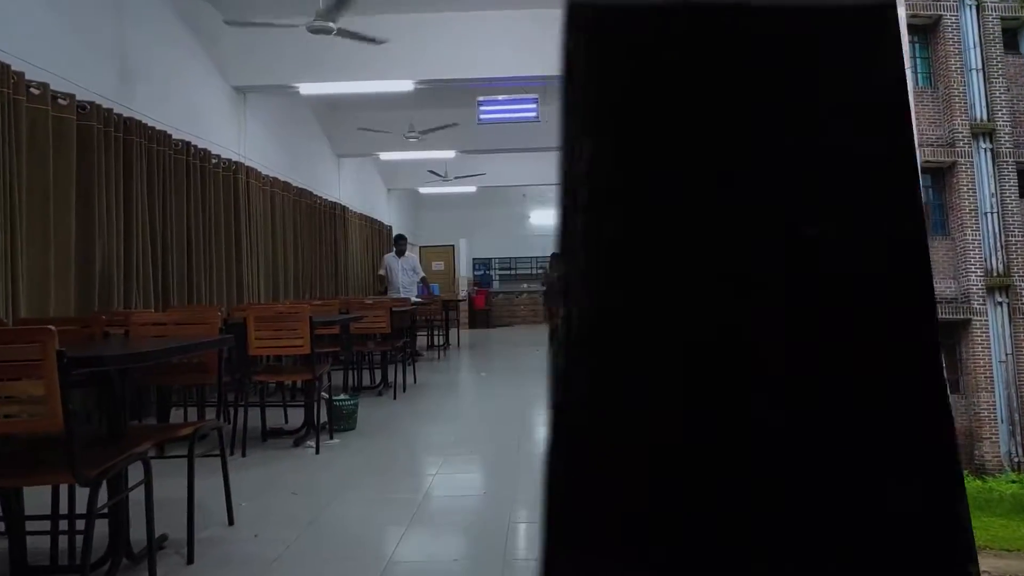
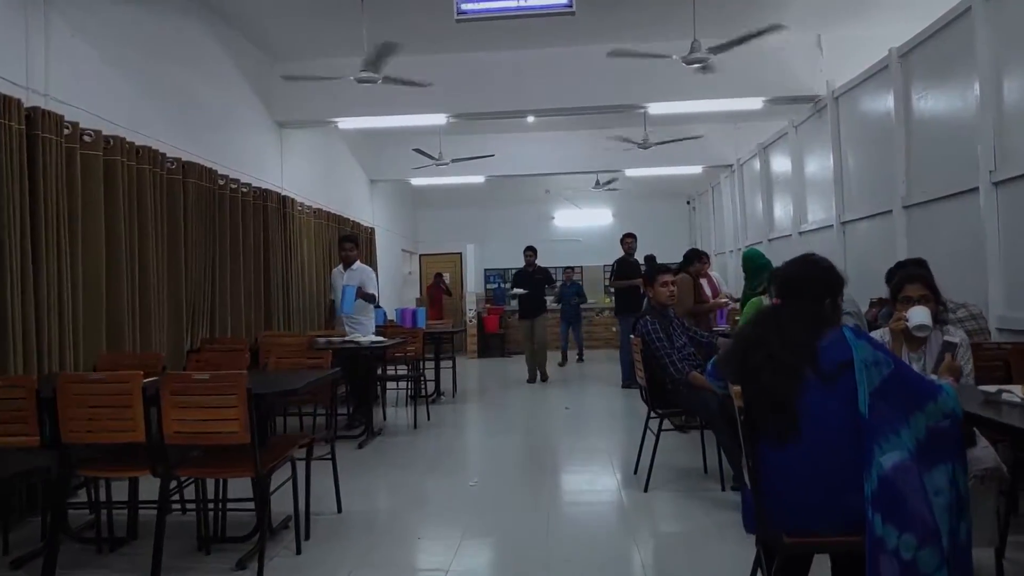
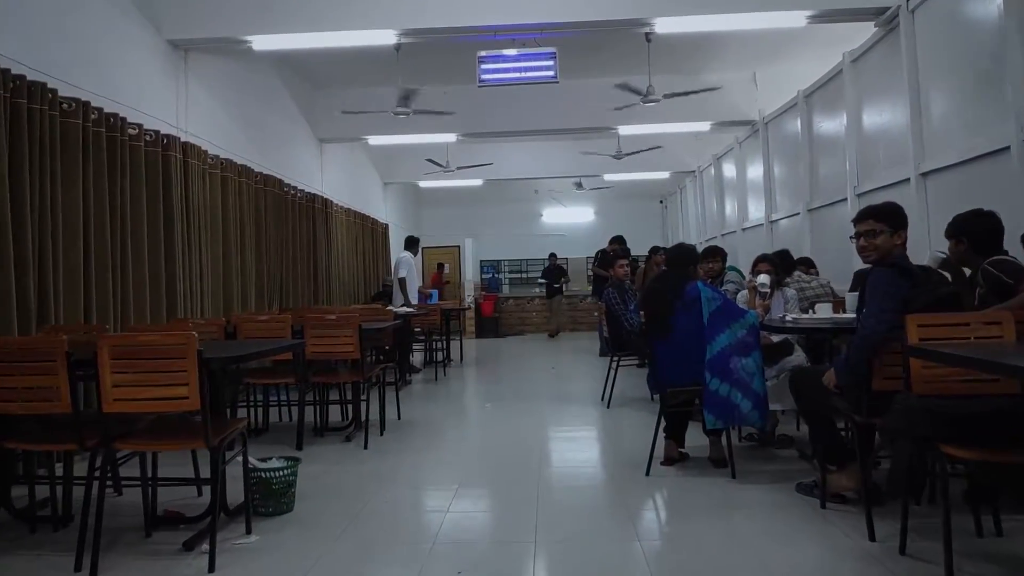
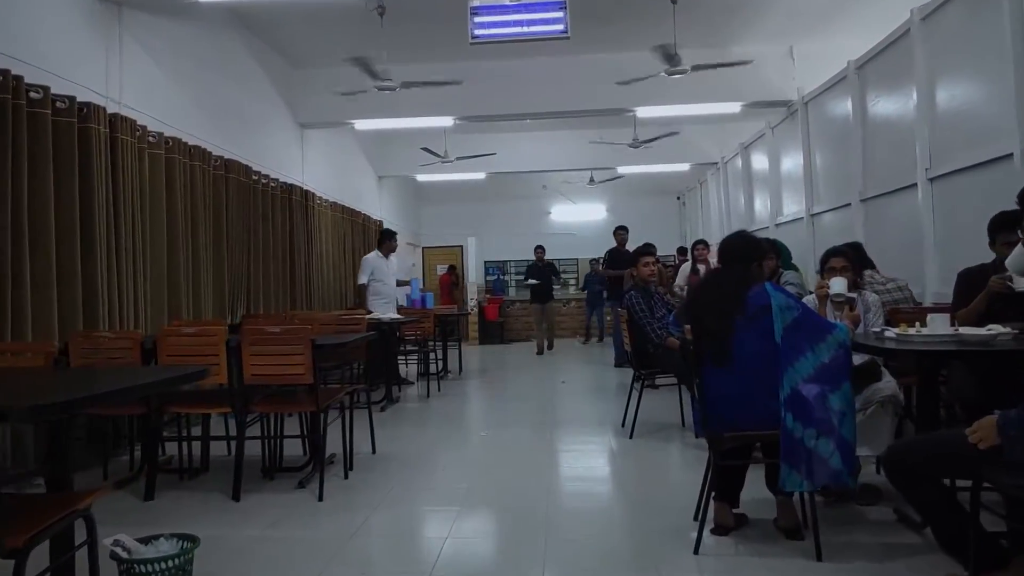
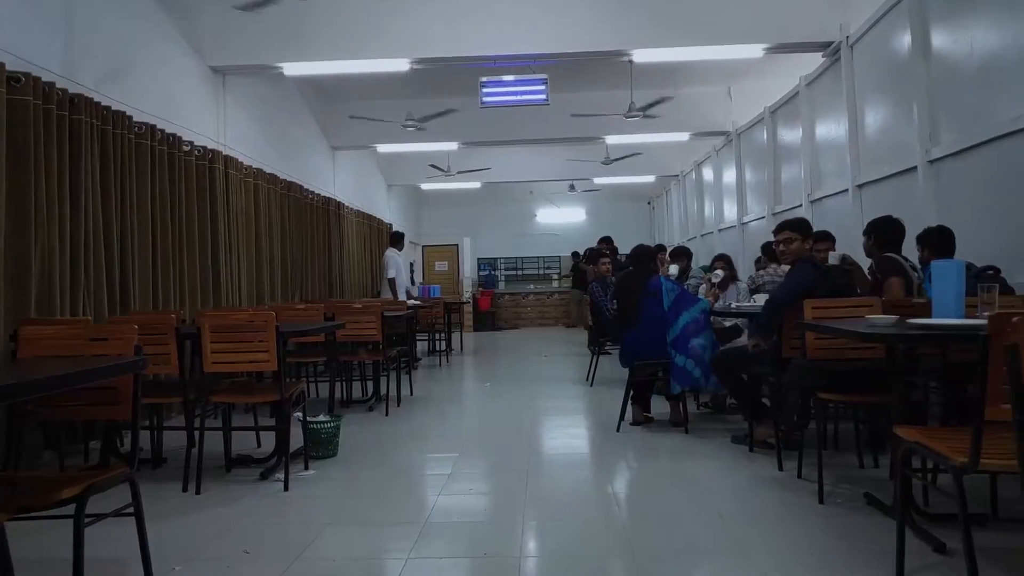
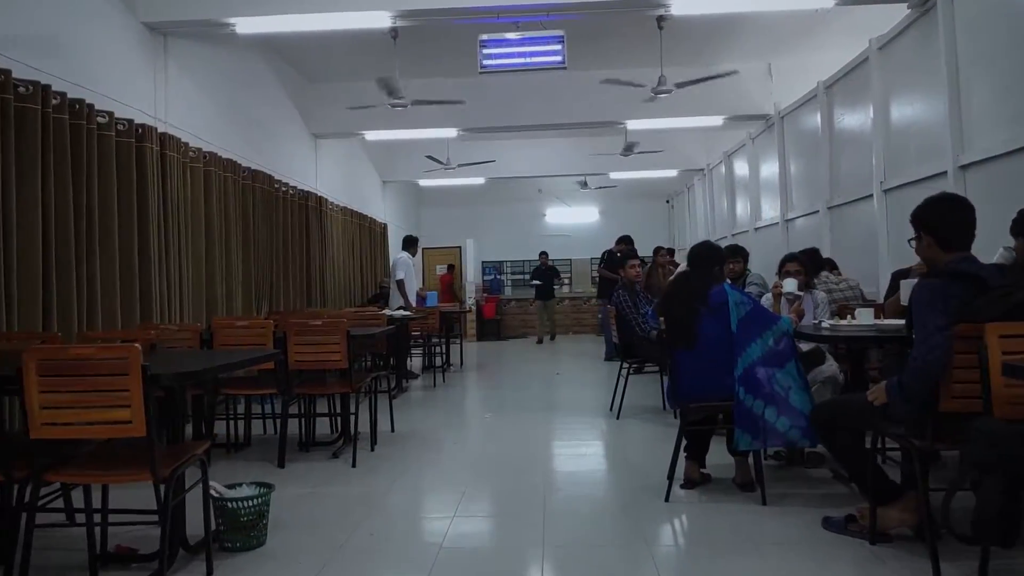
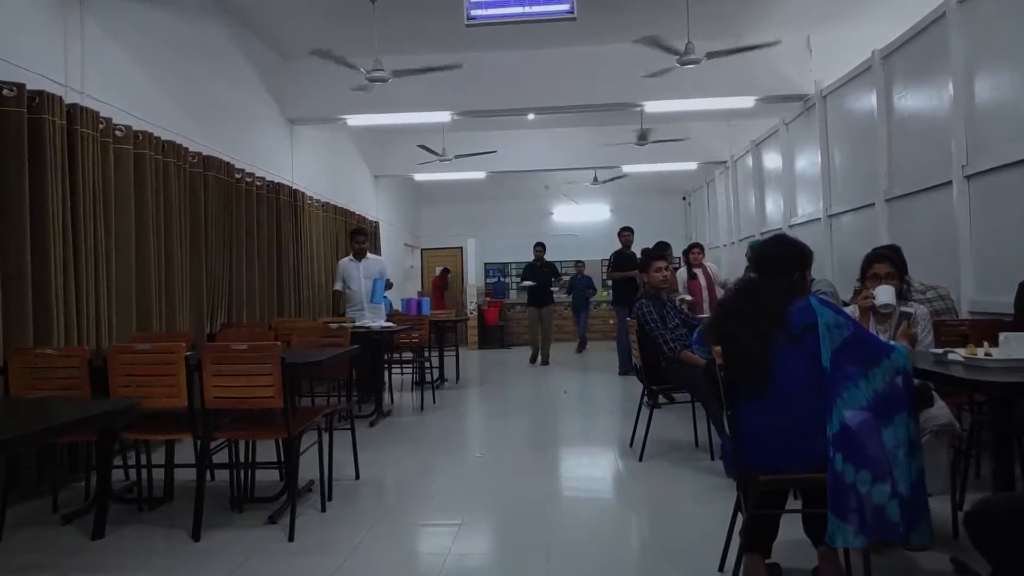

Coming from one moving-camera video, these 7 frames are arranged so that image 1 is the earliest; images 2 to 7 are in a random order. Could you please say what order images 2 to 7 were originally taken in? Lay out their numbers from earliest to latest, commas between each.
5, 3, 6, 4, 7, 2
